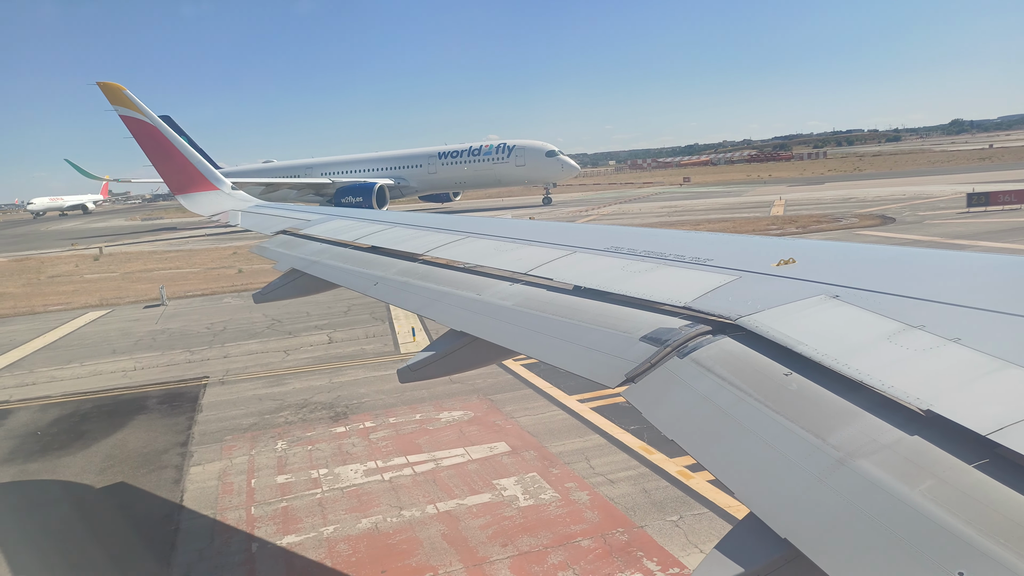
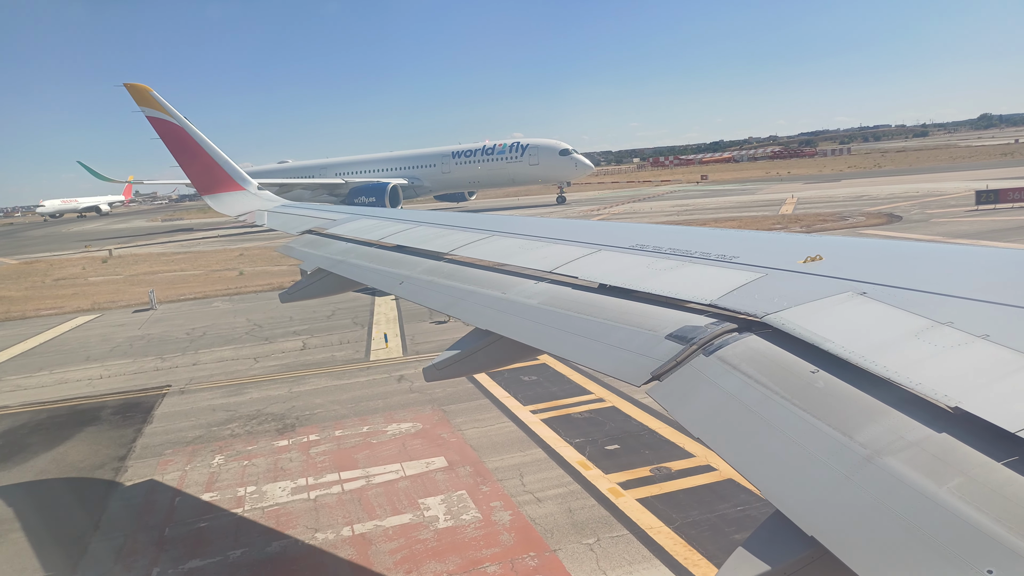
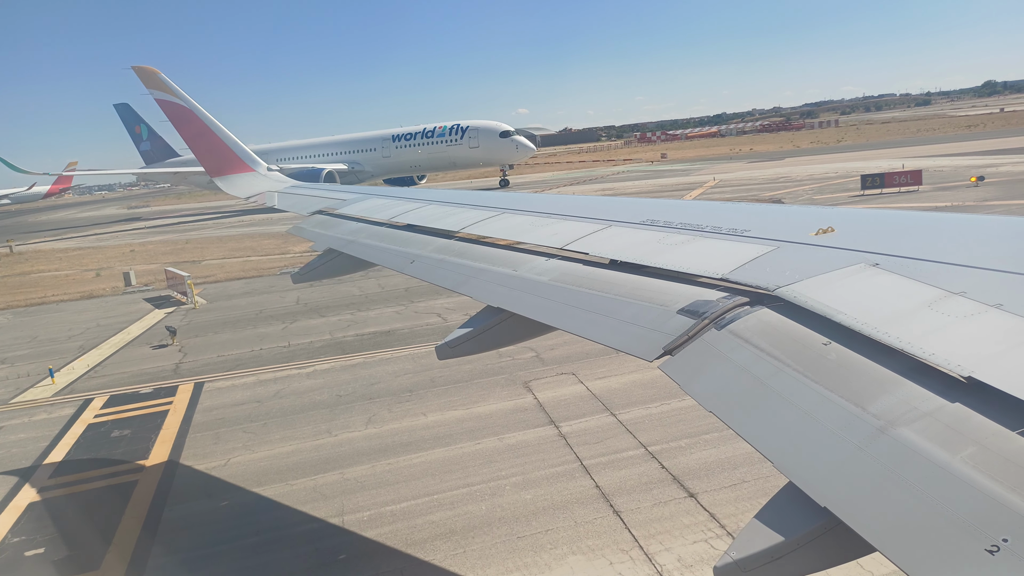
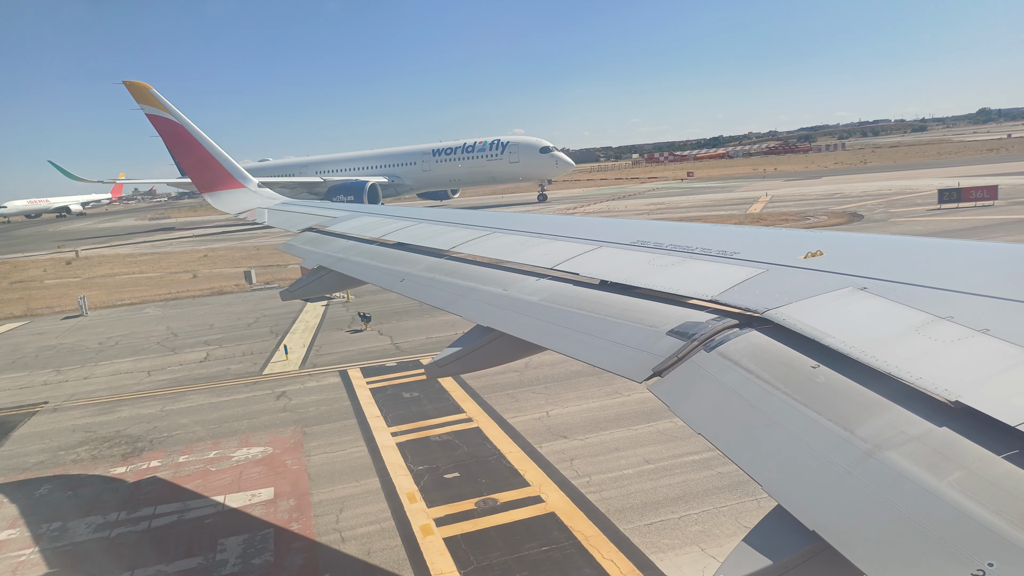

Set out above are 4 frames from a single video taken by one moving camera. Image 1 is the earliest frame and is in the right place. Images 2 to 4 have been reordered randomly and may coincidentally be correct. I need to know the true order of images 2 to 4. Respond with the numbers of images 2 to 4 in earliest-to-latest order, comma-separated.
2, 4, 3
